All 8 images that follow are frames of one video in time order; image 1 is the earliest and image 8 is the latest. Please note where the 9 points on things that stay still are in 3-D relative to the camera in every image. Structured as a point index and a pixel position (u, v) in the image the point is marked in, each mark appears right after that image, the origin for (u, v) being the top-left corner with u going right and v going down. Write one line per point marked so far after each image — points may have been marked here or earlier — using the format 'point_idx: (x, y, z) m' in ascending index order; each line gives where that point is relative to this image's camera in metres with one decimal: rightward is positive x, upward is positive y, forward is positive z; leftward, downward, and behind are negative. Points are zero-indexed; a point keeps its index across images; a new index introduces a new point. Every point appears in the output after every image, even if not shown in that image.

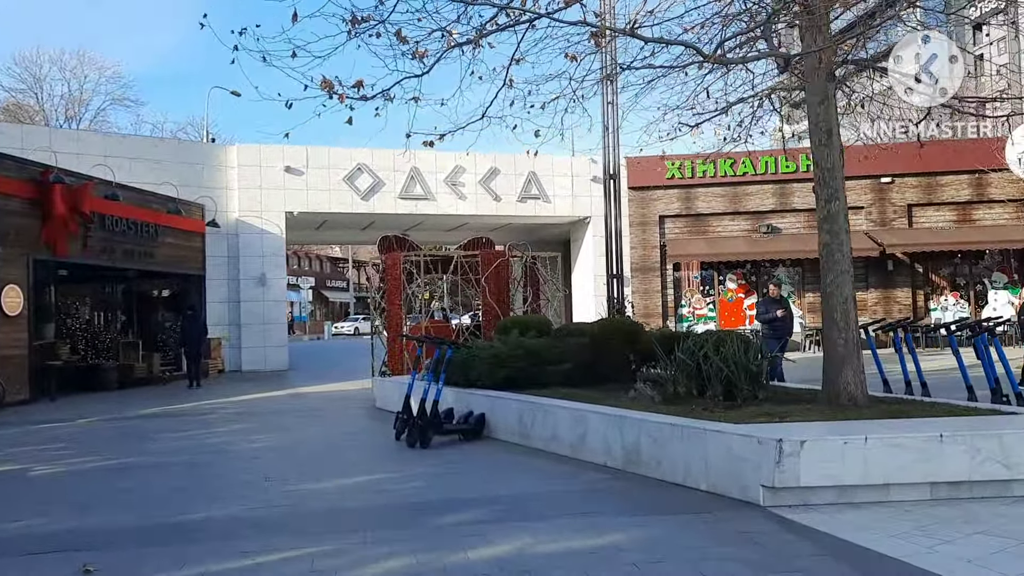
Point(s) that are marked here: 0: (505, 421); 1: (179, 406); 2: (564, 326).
0: (-0.1, -1.5, +10.3) m
1: (-5.6, -2.0, +15.6) m
2: (+0.7, -0.5, +12.4) m
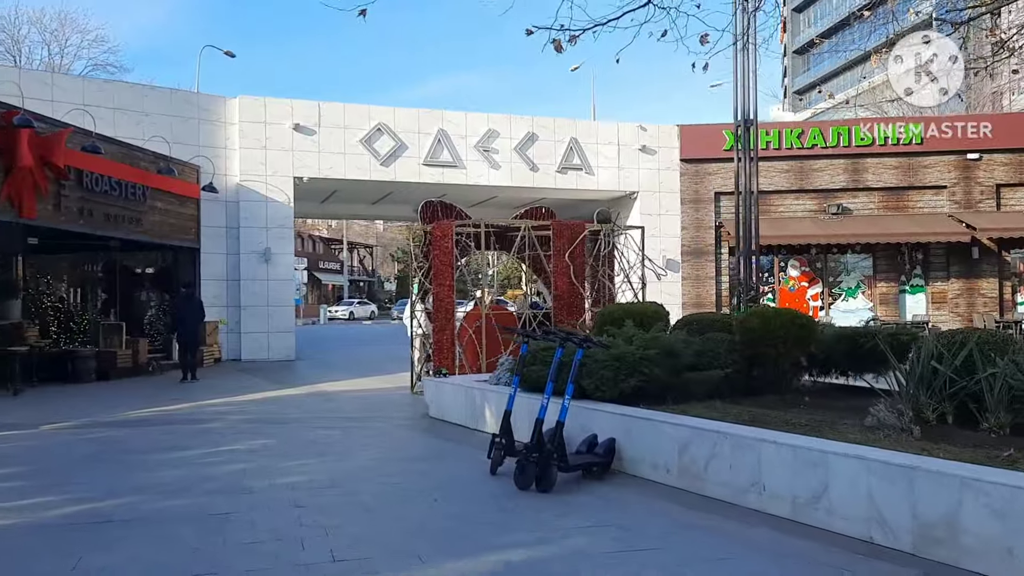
0: (+1.1, -1.3, +7.2) m
1: (-4.5, -1.6, +12.4) m
2: (+1.9, -0.3, +9.3) m
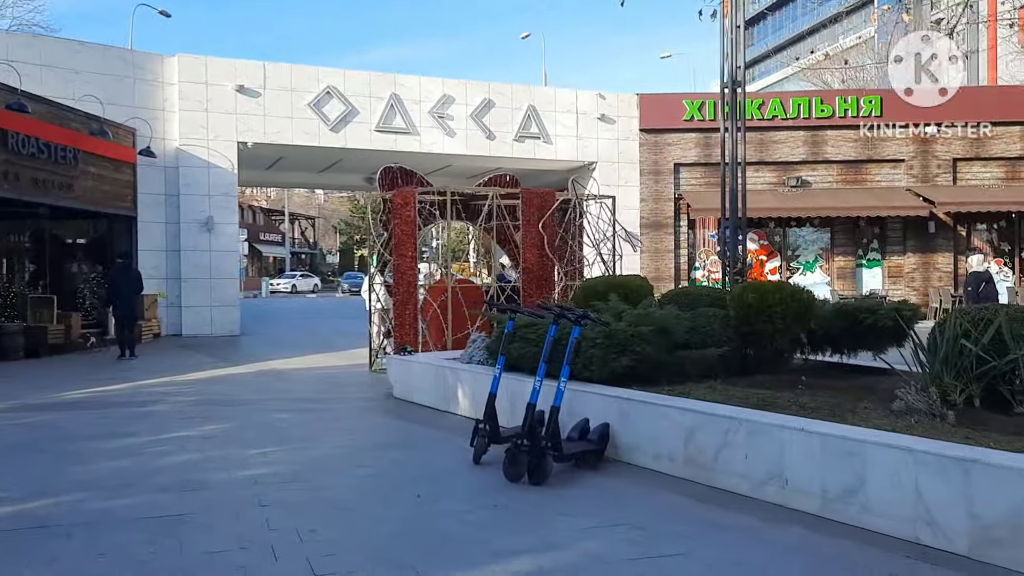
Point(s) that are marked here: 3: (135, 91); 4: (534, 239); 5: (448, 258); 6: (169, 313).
0: (+1.0, -1.1, +6.5) m
1: (-4.9, -1.2, +11.4) m
2: (+1.6, 0.0, +8.6) m
3: (-7.9, +4.1, +19.2) m
4: (+0.3, +0.7, +12.4) m
5: (-0.8, +0.4, +12.1) m
6: (-7.3, -0.5, +19.7) m
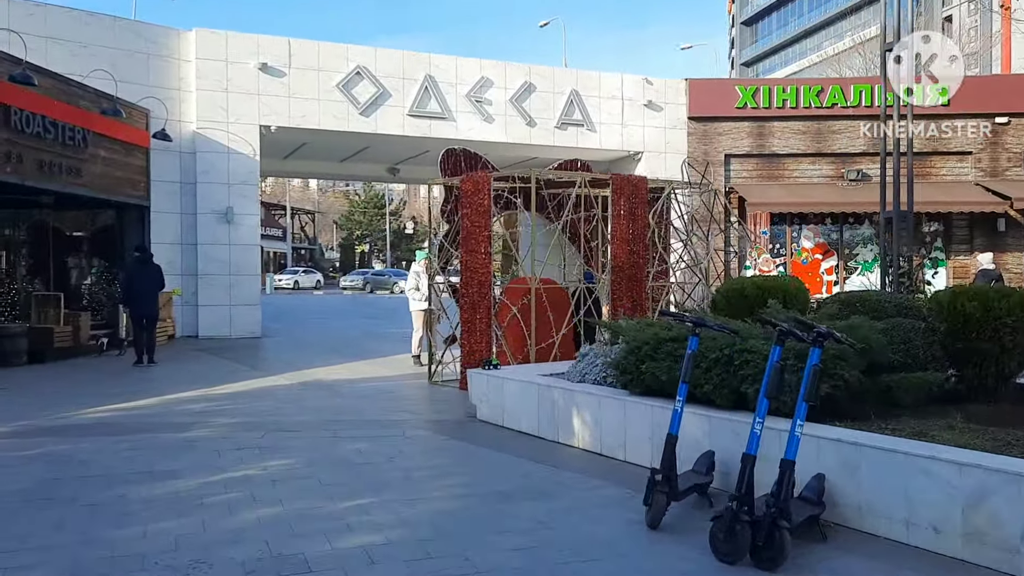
0: (+2.0, -1.1, +4.9) m
1: (-3.9, -1.2, +9.7) m
2: (+2.7, -0.1, +7.0) m
3: (-6.9, +4.2, +17.4) m
4: (+1.3, +0.7, +10.7) m
5: (+0.2, +0.4, +10.4) m
6: (-6.4, -0.5, +18.0) m
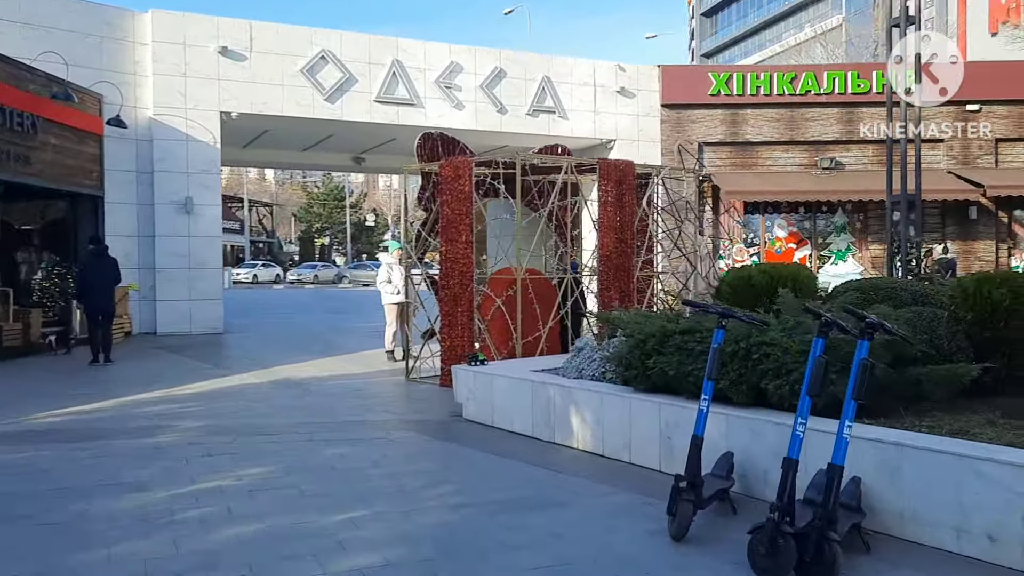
0: (+2.1, -1.0, +4.4) m
1: (-4.1, -1.2, +9.0) m
2: (+2.6, 0.0, +6.6) m
3: (-7.4, +4.3, +16.6) m
4: (+1.1, +0.8, +10.2) m
5: (0.0, +0.5, +9.9) m
6: (-6.9, -0.4, +17.2) m
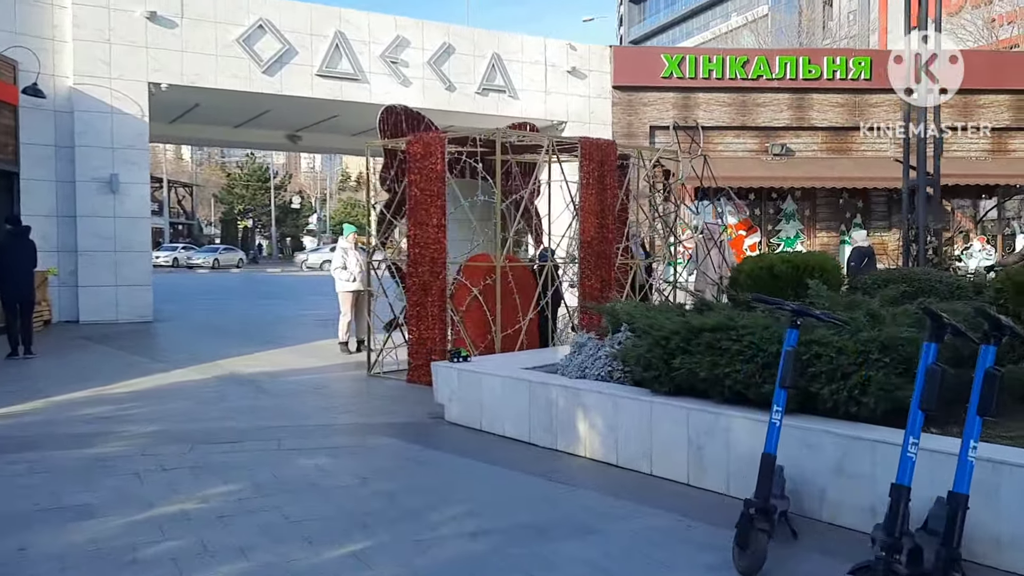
0: (+2.3, -1.0, +3.9) m
1: (-4.2, -1.0, +7.9) m
2: (+2.7, +0.1, +6.0) m
3: (-8.1, +4.5, +15.1) m
4: (+0.8, +0.9, +9.5) m
5: (-0.3, +0.6, +9.1) m
6: (-7.7, -0.1, +15.8) m
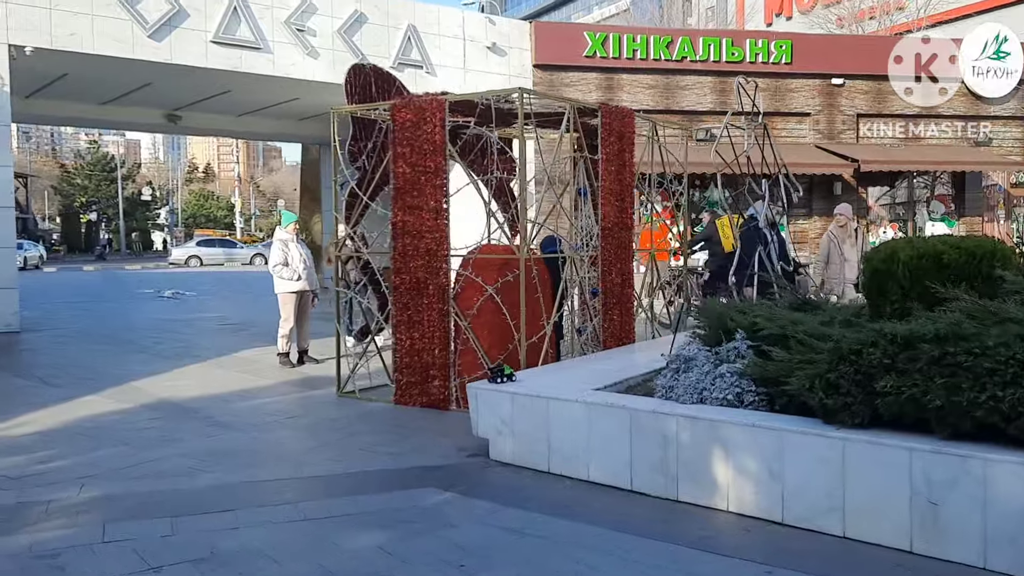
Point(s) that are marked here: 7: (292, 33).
0: (+3.2, -1.0, +2.7) m
1: (-3.8, -1.1, +5.6) m
2: (+3.2, +0.1, +4.8) m
3: (-8.9, +4.4, +12.1) m
4: (+0.9, +0.9, +8.0) m
5: (-0.1, +0.6, +7.4) m
6: (-8.5, -0.2, +12.9) m
7: (-3.9, +4.5, +16.2) m
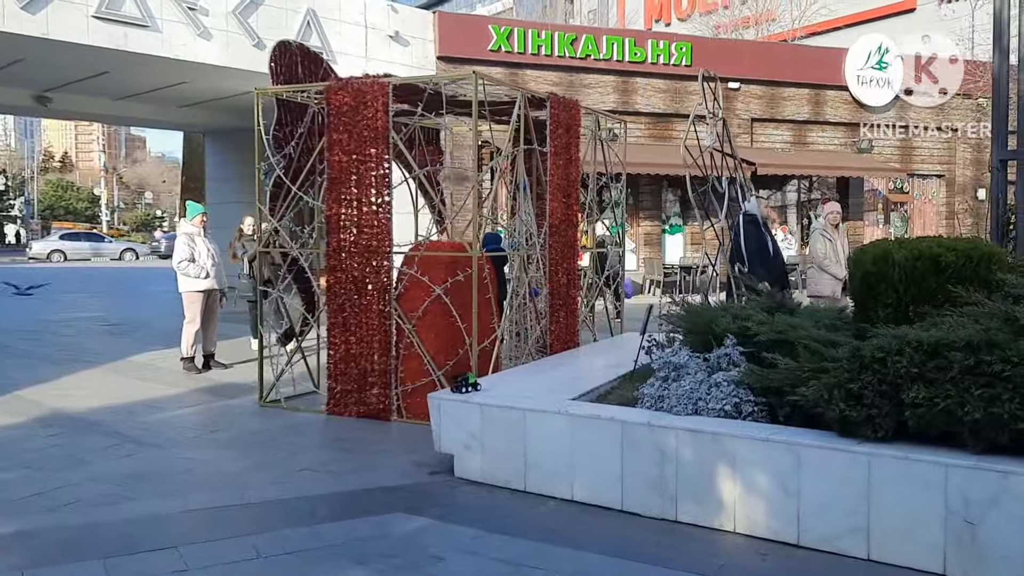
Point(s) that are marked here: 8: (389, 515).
0: (+3.4, -1.0, +2.6) m
1: (-4.0, -1.1, +4.6) m
2: (+3.2, +0.1, +4.8) m
3: (-9.8, +4.5, +10.3) m
4: (+0.4, +0.9, +7.6) m
5: (-0.5, +0.6, +6.9) m
6: (-9.6, -0.1, +11.2) m
7: (-5.4, +4.5, +15.1) m
8: (-0.6, -1.2, +4.6) m
